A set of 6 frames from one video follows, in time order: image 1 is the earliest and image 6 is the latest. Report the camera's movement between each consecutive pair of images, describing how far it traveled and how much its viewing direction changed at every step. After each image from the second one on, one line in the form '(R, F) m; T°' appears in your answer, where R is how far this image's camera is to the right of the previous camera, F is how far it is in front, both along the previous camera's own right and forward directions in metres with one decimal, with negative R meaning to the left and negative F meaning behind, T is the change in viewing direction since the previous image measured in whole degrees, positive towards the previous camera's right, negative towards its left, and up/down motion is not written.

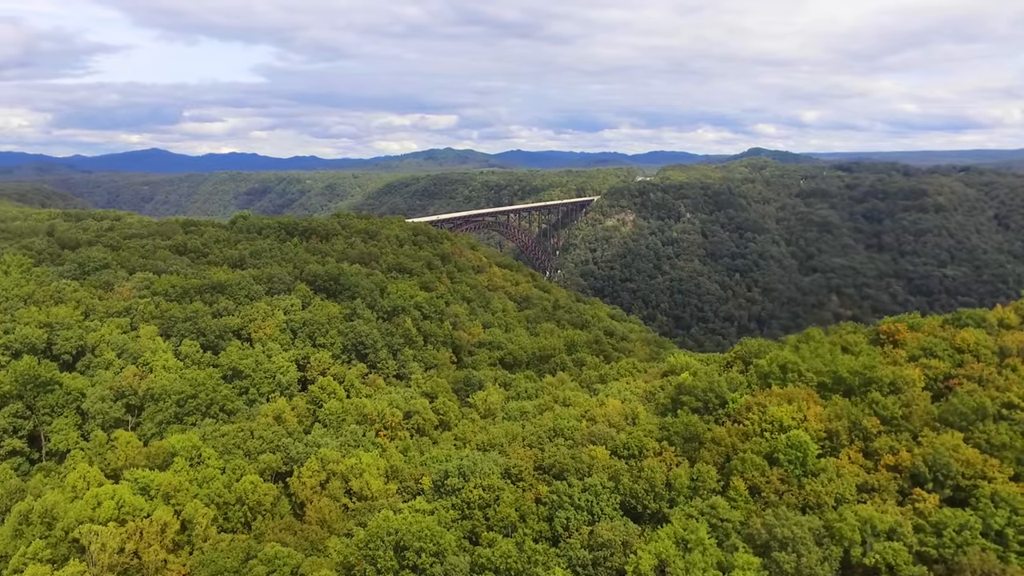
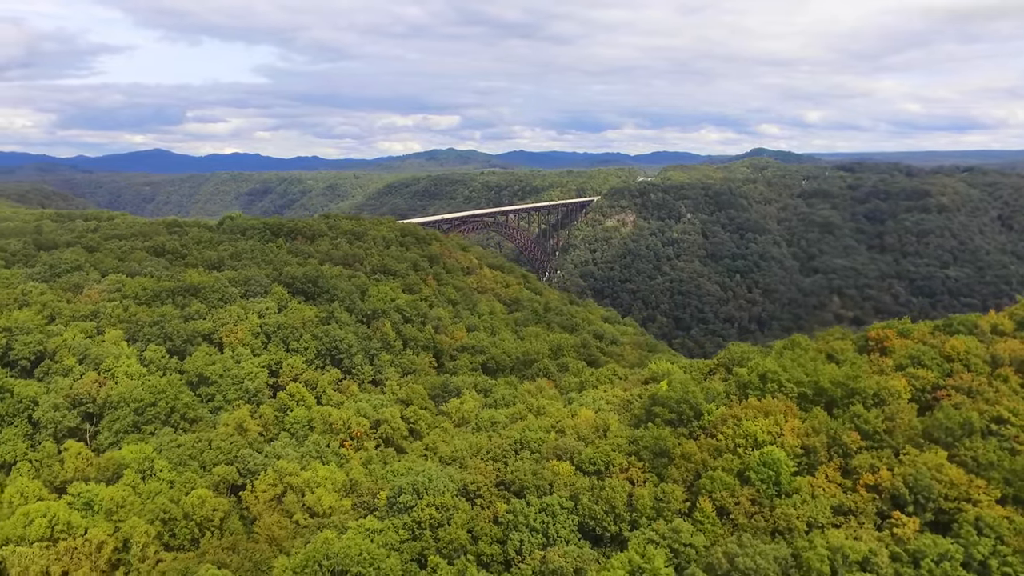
(+0.9, +0.9) m; 0°
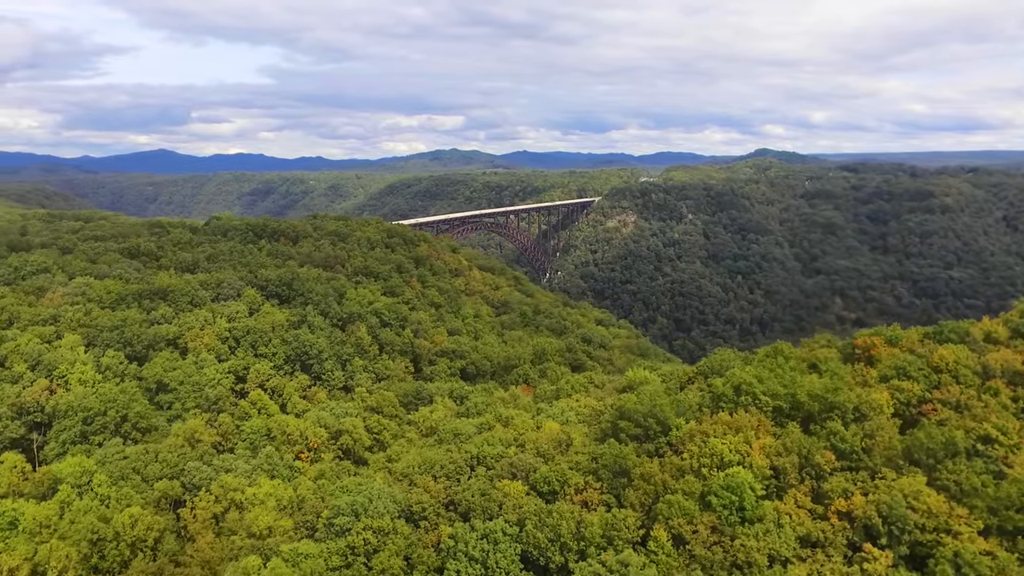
(+1.0, +1.1) m; 0°
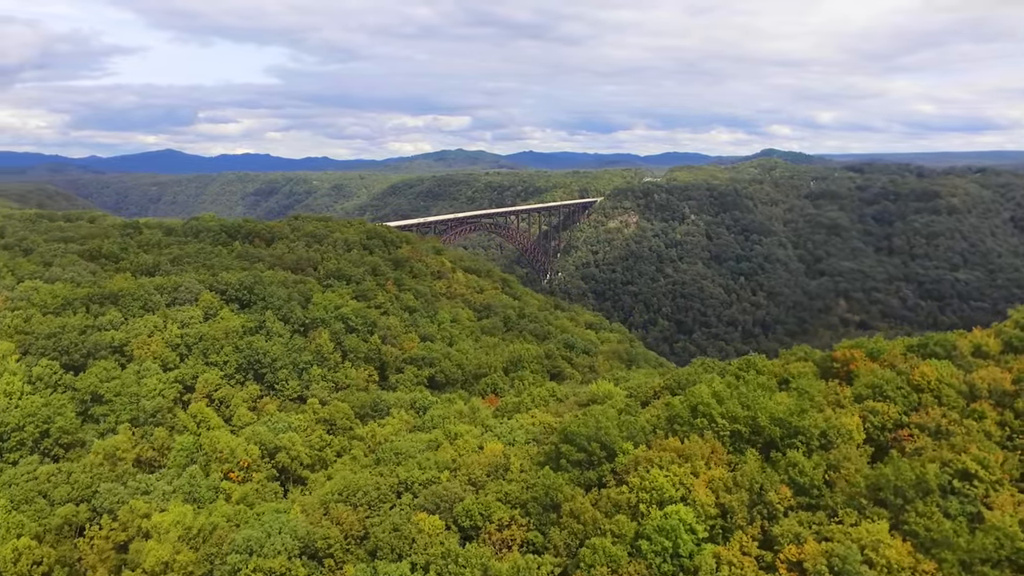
(+1.5, +1.5) m; 0°
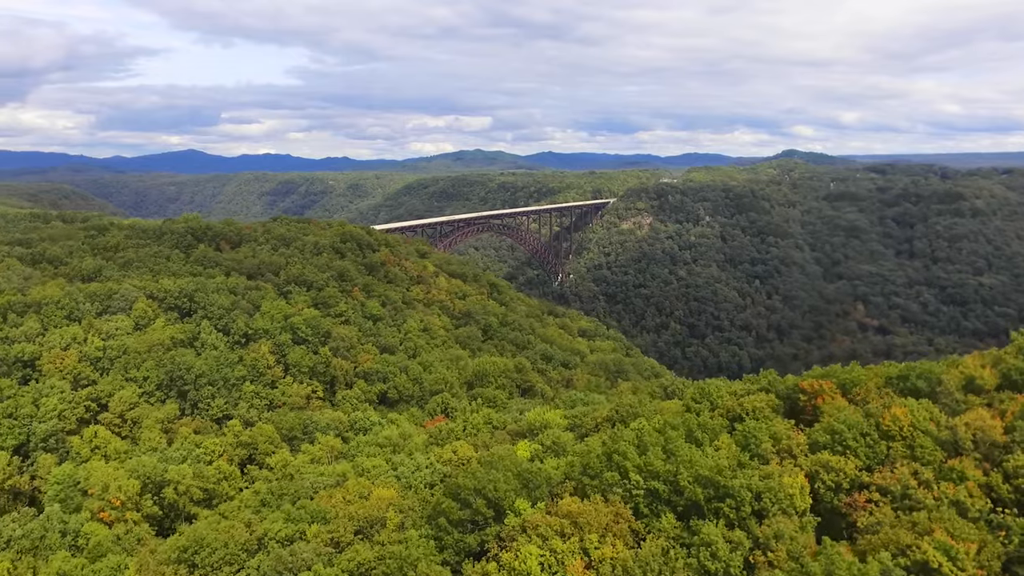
(+2.3, +2.5) m; -2°
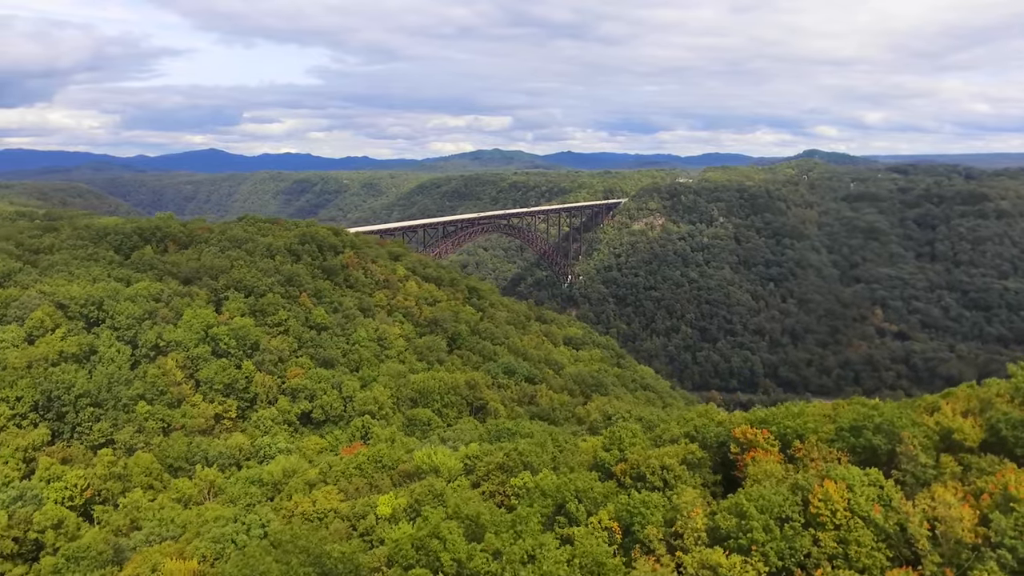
(+2.8, +3.1) m; -2°
